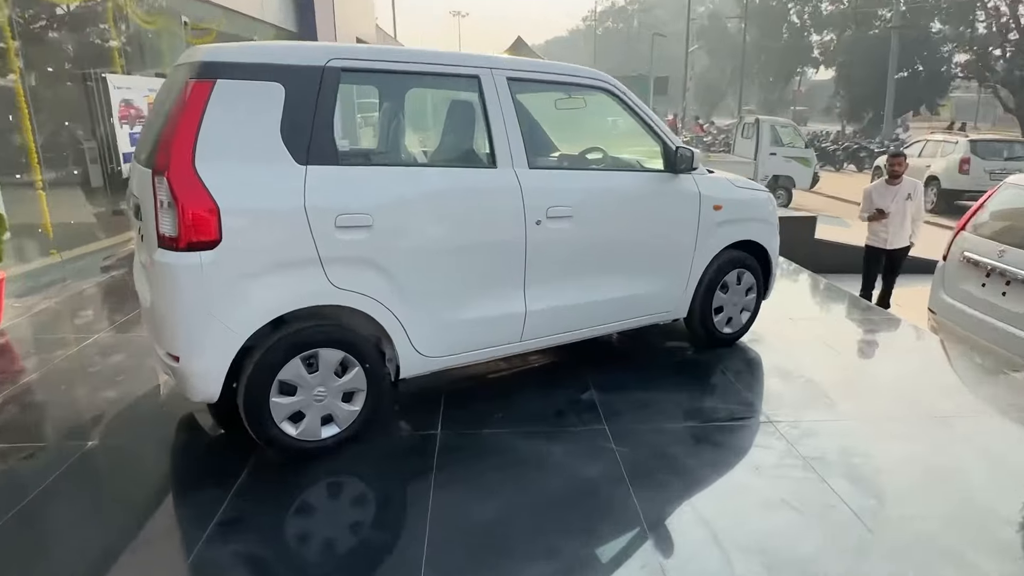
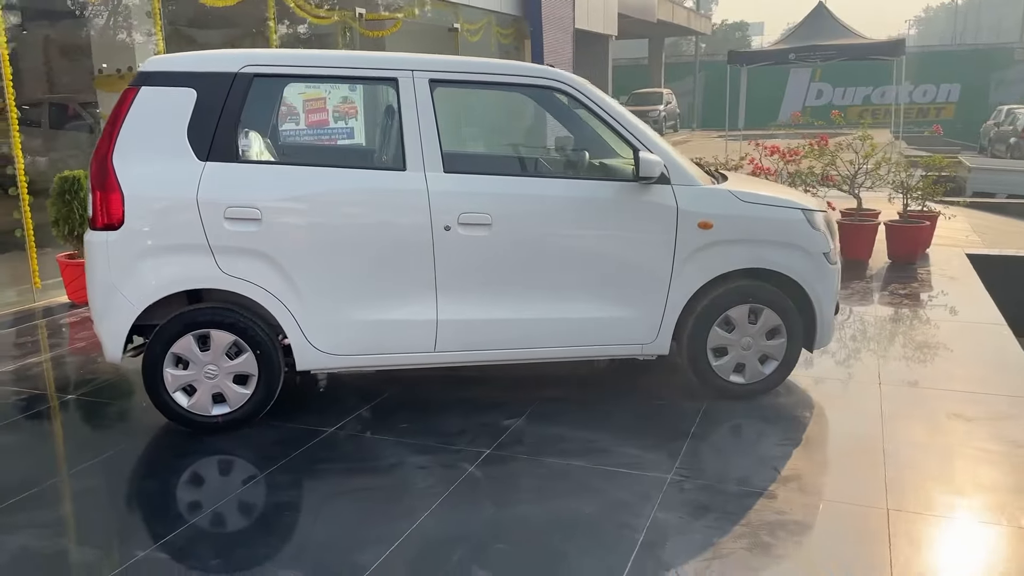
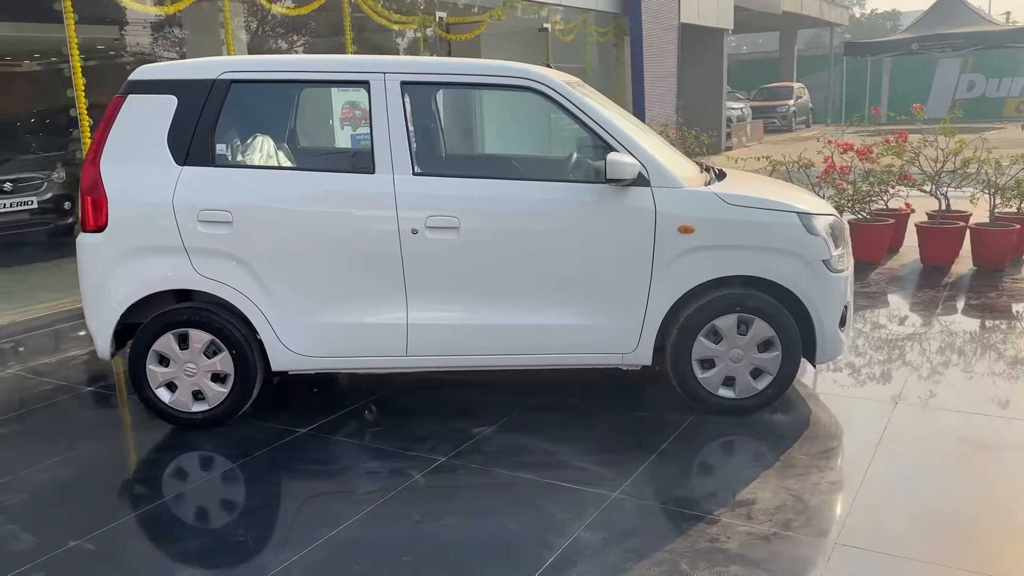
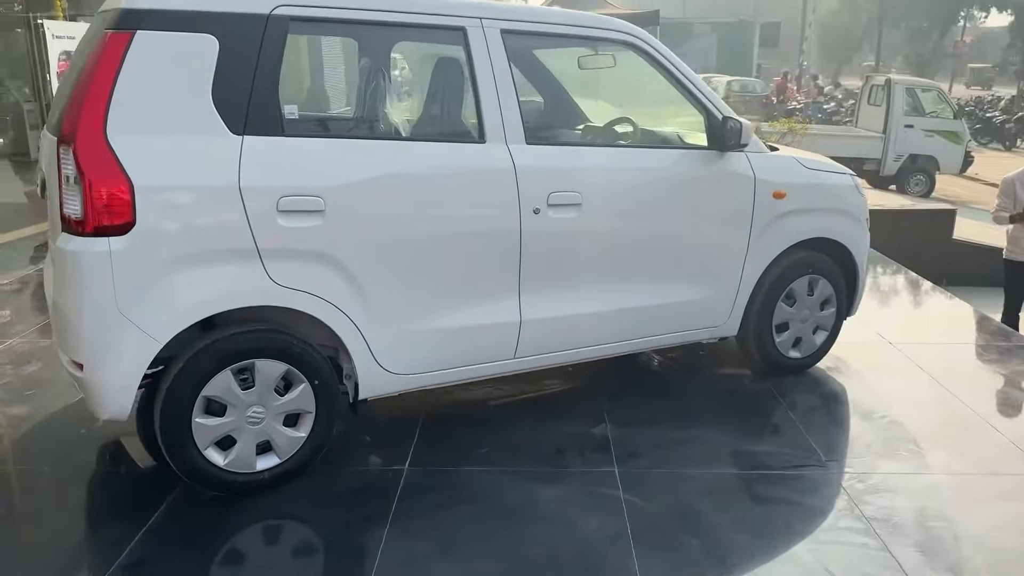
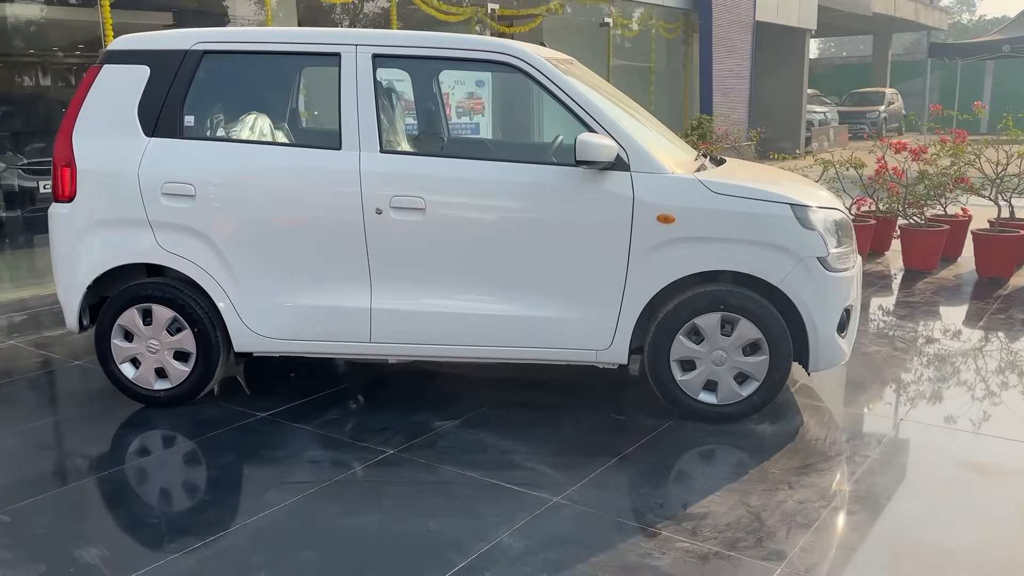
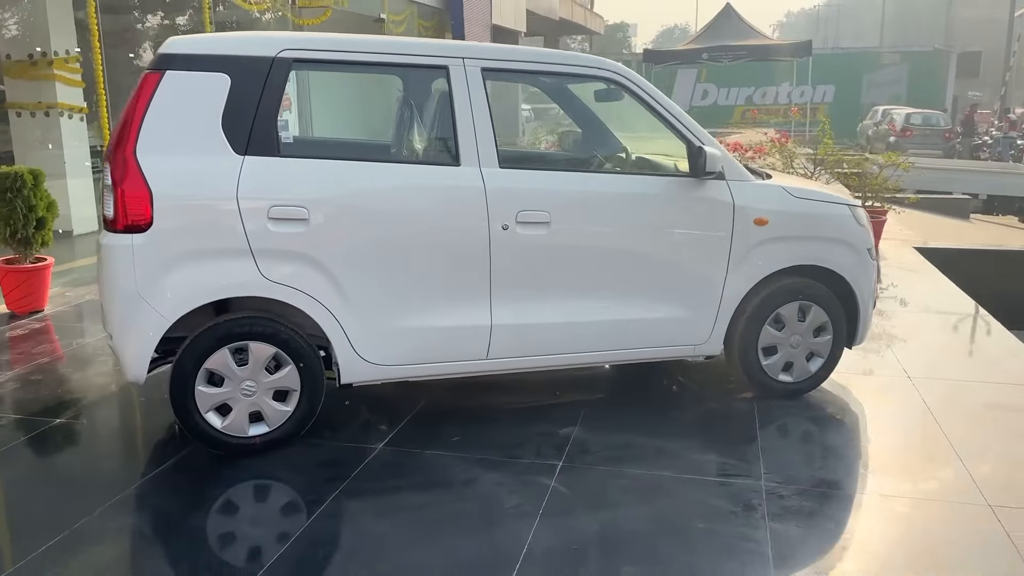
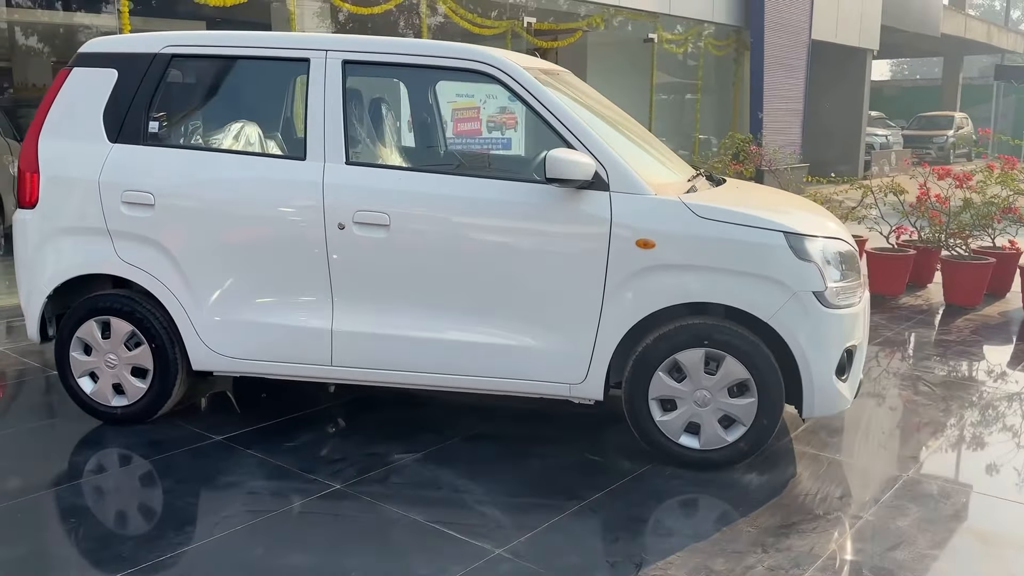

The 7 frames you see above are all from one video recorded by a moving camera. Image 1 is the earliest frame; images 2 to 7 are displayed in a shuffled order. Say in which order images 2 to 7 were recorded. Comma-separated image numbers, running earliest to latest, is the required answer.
4, 6, 2, 3, 5, 7
